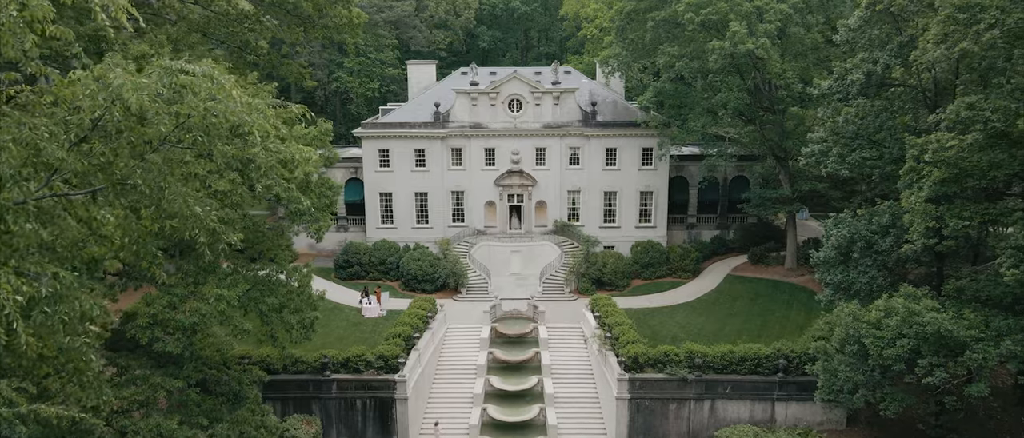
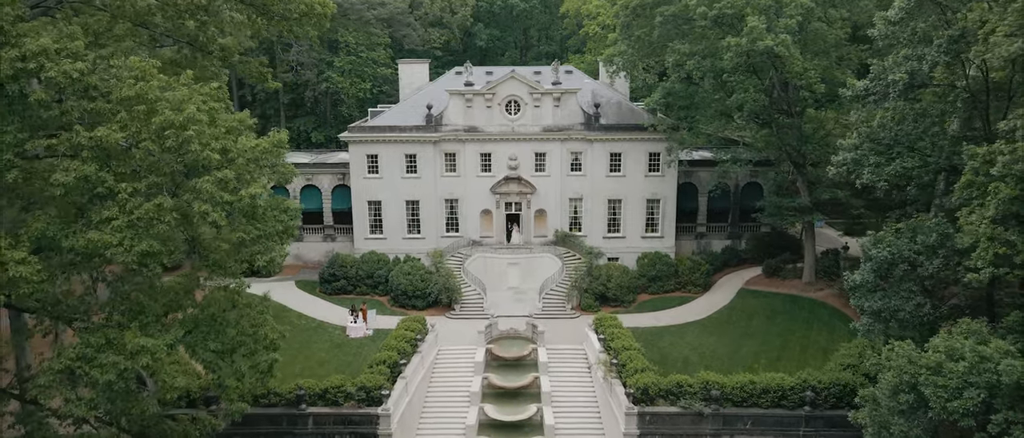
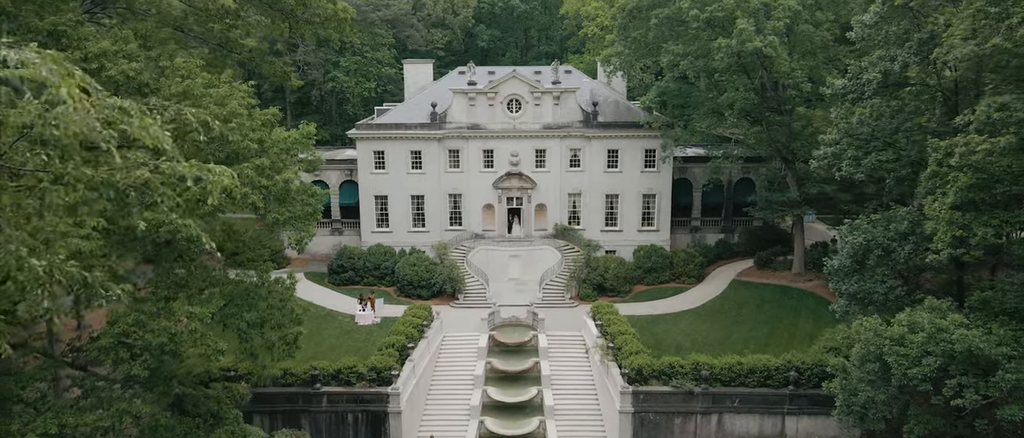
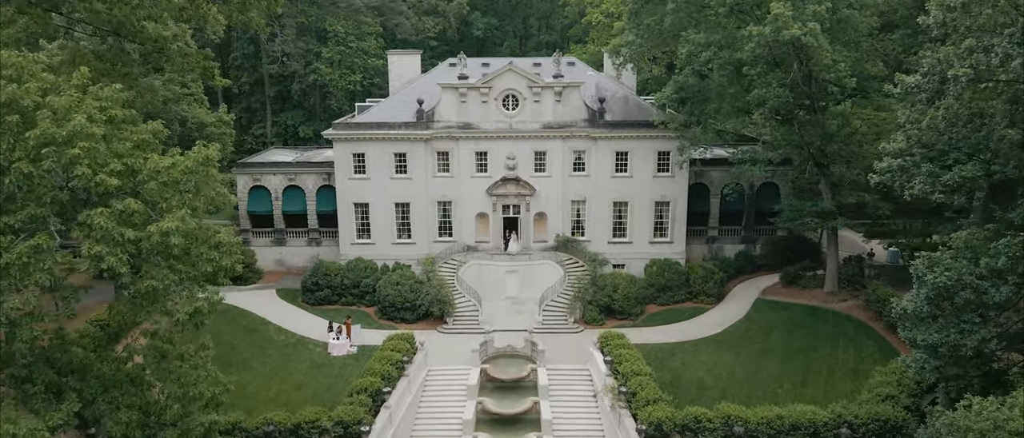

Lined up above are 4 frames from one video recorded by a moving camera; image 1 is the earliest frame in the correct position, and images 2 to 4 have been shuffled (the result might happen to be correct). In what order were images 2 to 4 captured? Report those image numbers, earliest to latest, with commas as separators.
3, 2, 4
